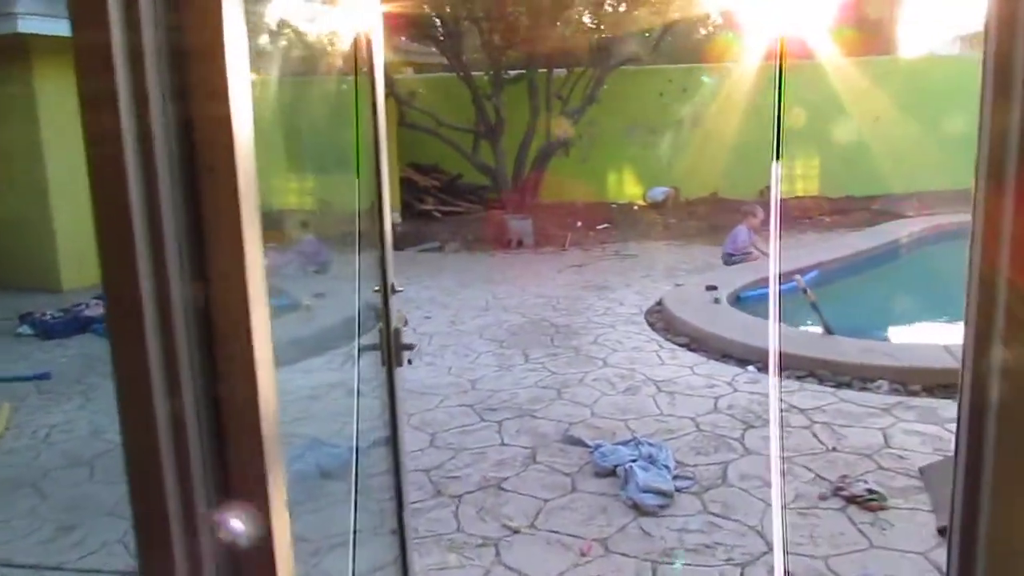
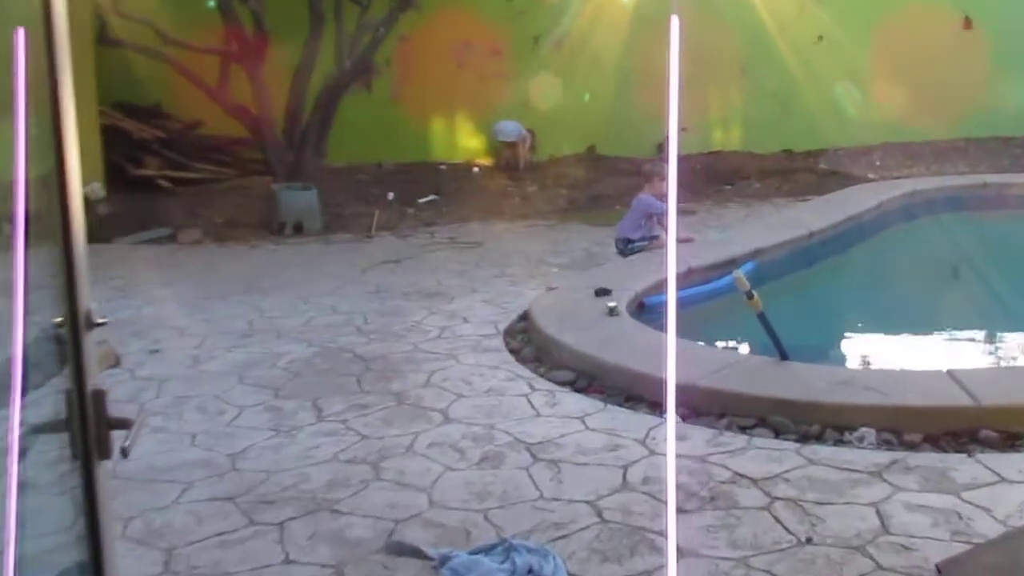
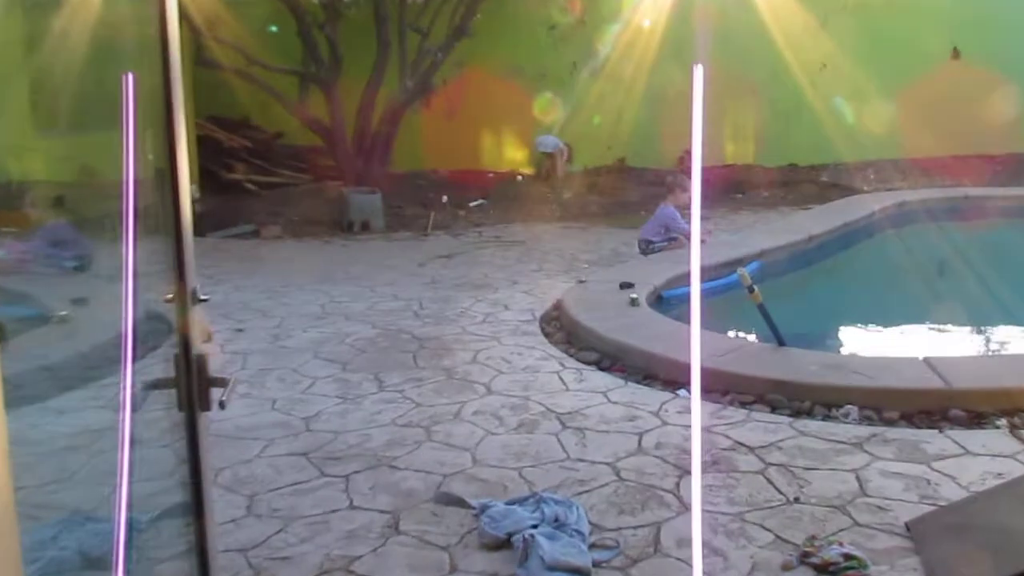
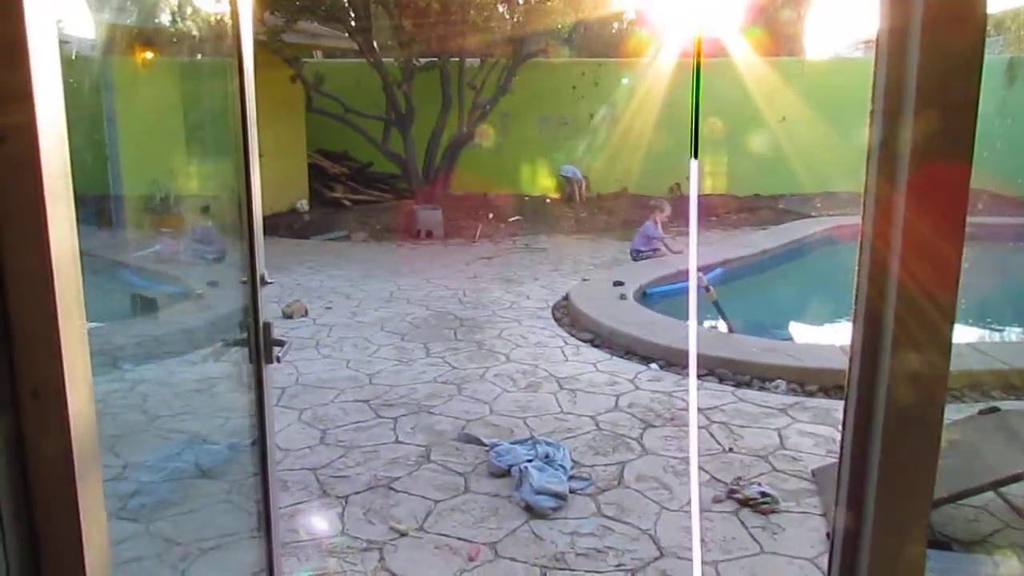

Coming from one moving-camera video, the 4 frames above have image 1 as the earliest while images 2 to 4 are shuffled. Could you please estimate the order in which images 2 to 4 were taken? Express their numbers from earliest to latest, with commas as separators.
4, 3, 2
